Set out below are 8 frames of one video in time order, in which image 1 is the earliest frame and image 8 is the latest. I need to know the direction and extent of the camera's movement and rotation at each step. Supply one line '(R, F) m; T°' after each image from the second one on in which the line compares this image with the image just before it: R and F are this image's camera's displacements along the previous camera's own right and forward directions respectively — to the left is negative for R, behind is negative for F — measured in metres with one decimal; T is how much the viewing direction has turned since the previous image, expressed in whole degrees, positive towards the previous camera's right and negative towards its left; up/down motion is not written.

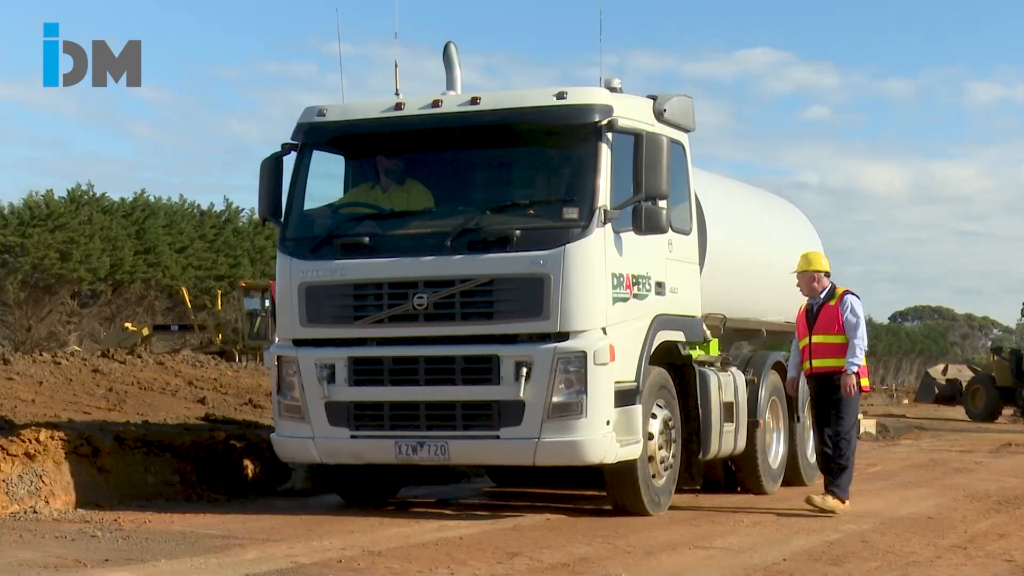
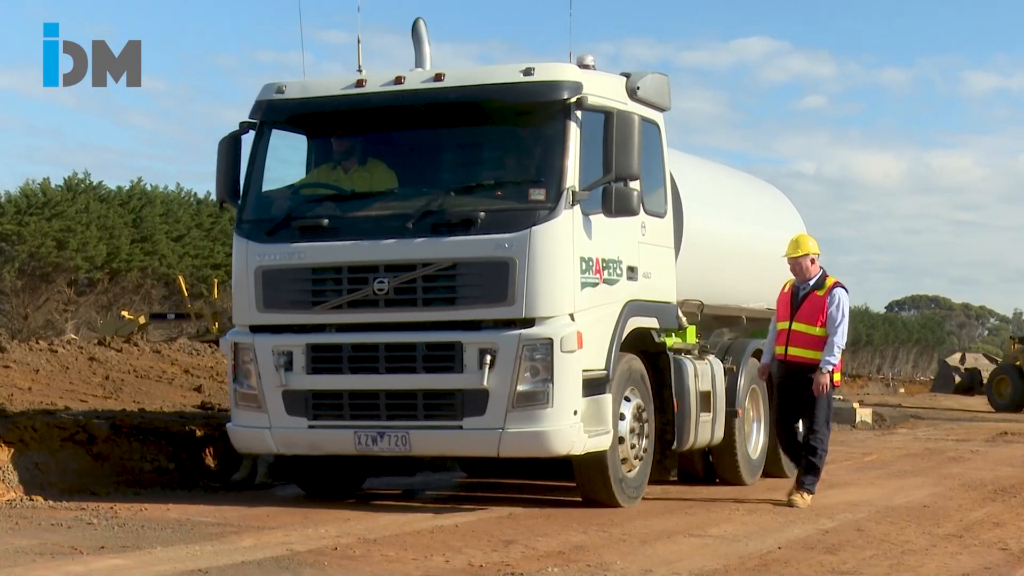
(+0.2, +0.3) m; 0°
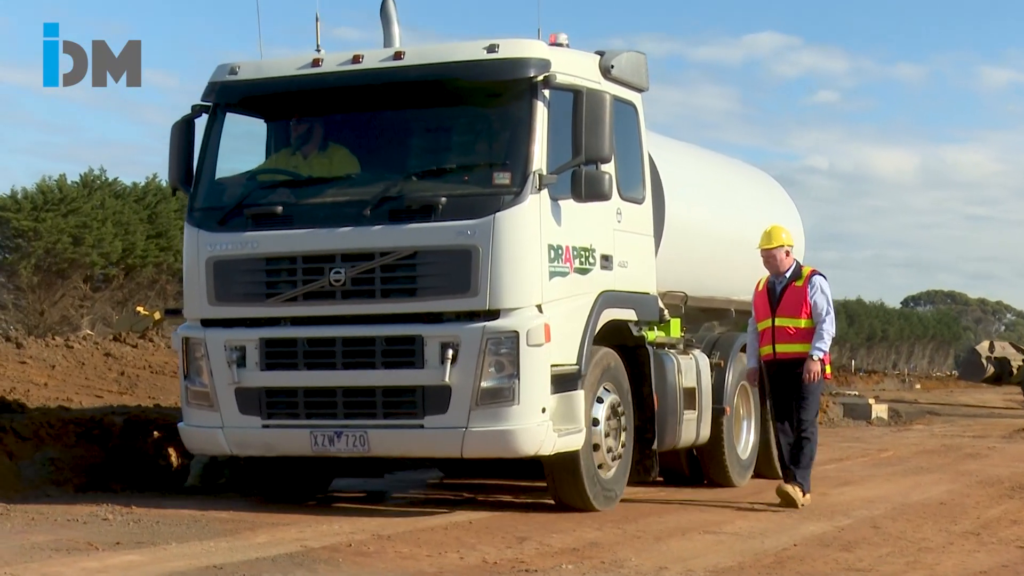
(+0.3, +0.5) m; -1°
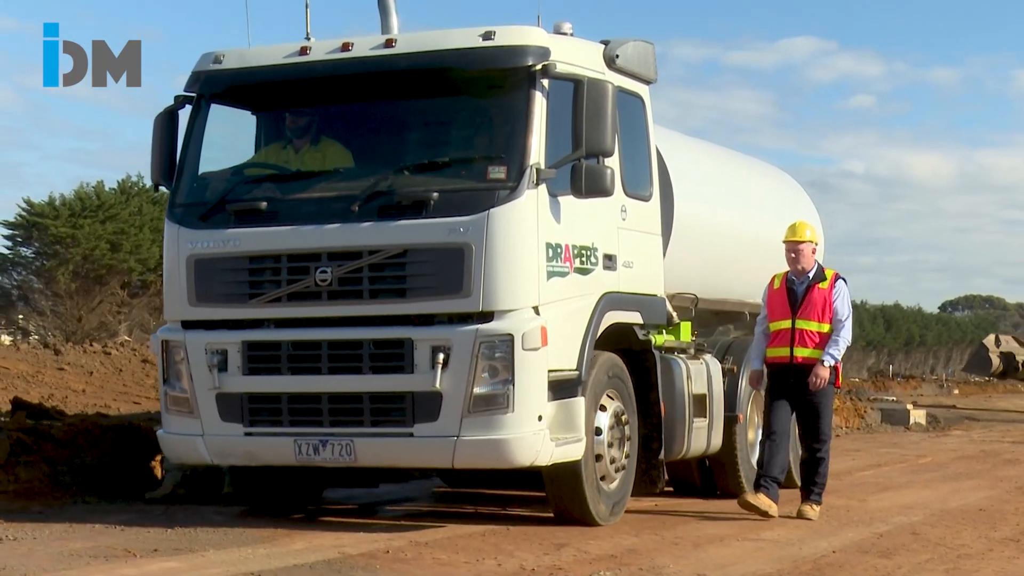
(+0.2, +0.5) m; -1°
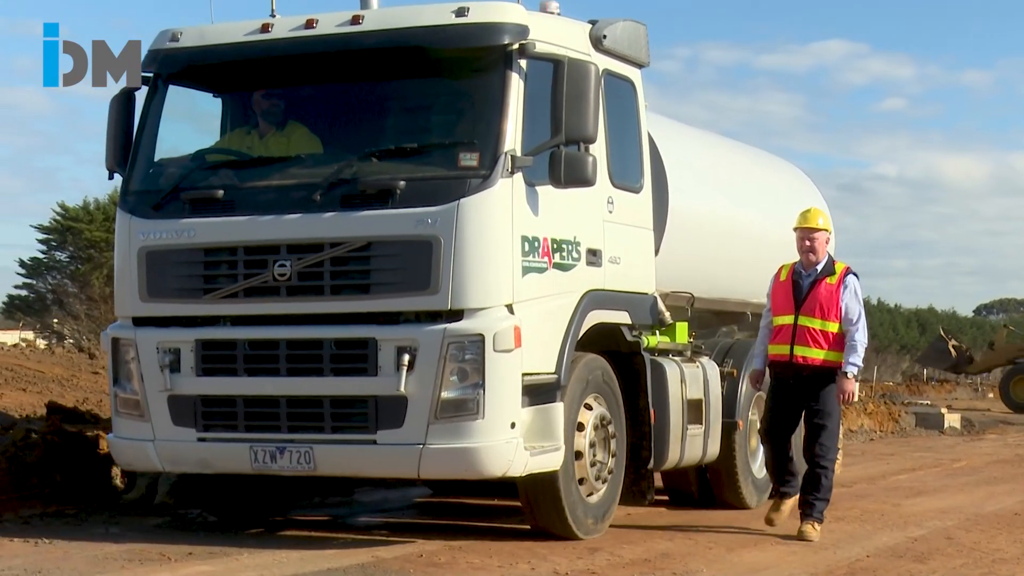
(+0.3, +0.6) m; -1°
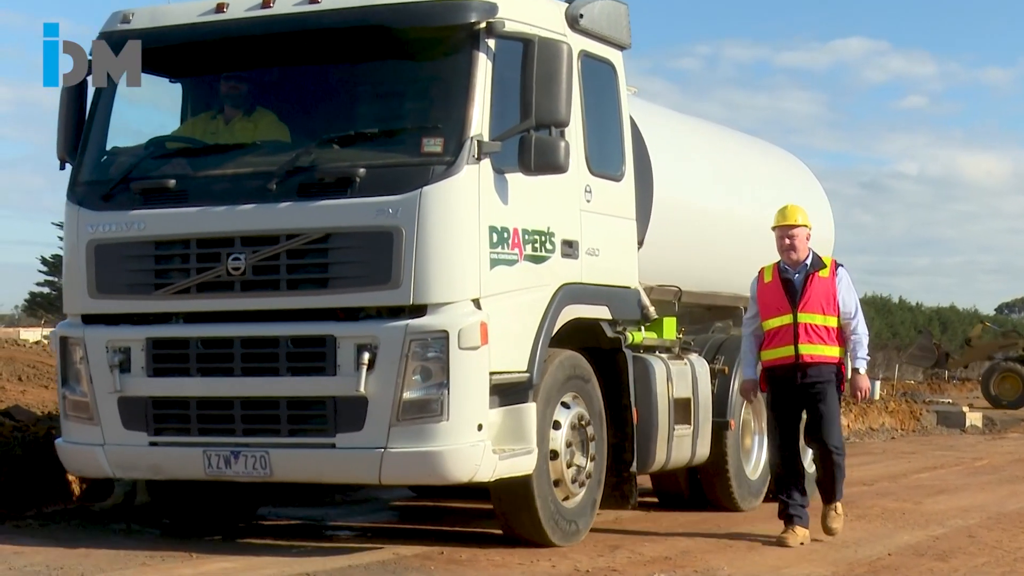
(+0.3, +0.4) m; -1°
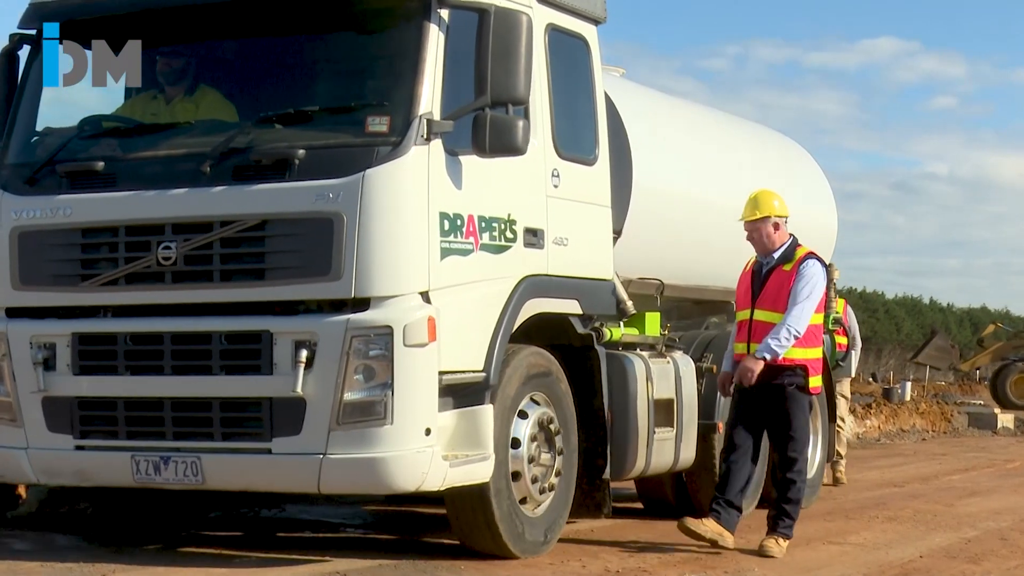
(+0.4, +0.6) m; -1°
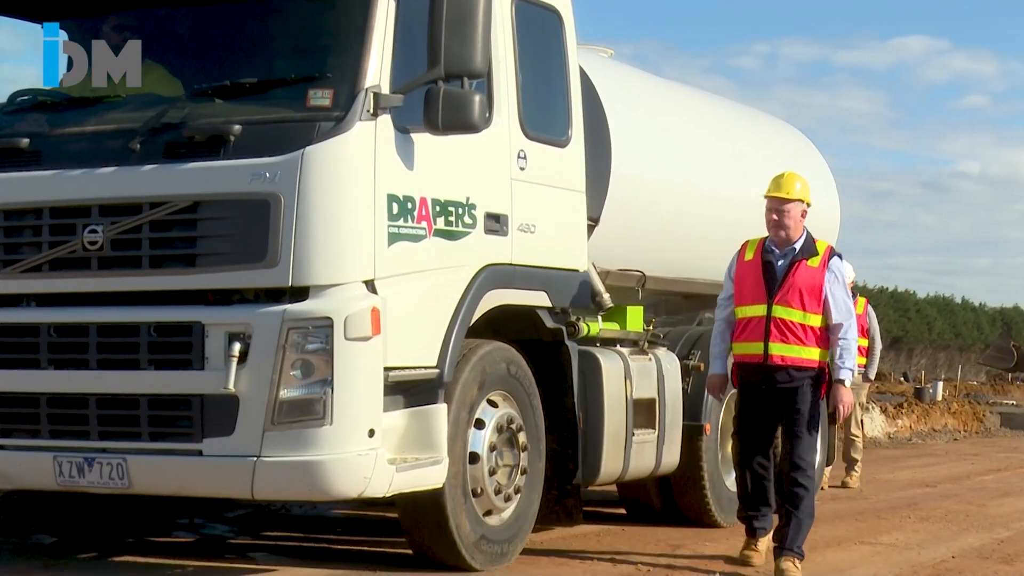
(+0.3, +0.5) m; -1°
